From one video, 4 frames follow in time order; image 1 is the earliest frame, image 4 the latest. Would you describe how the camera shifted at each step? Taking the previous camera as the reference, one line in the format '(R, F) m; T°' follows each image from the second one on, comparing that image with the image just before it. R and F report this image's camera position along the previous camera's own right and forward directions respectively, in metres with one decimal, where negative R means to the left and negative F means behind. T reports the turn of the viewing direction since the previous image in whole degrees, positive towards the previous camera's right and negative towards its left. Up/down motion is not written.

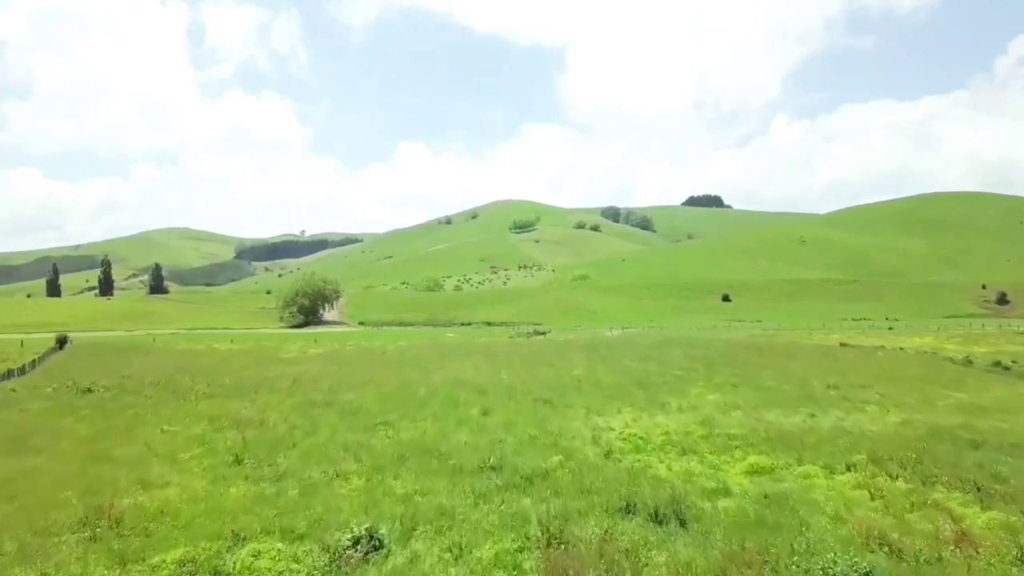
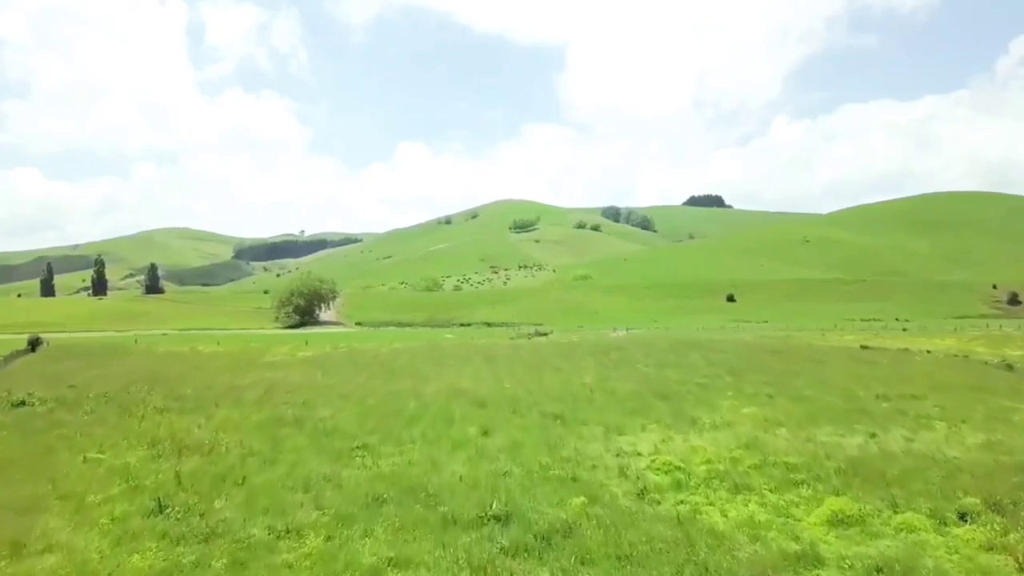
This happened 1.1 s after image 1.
(-0.2, +5.0) m; 0°
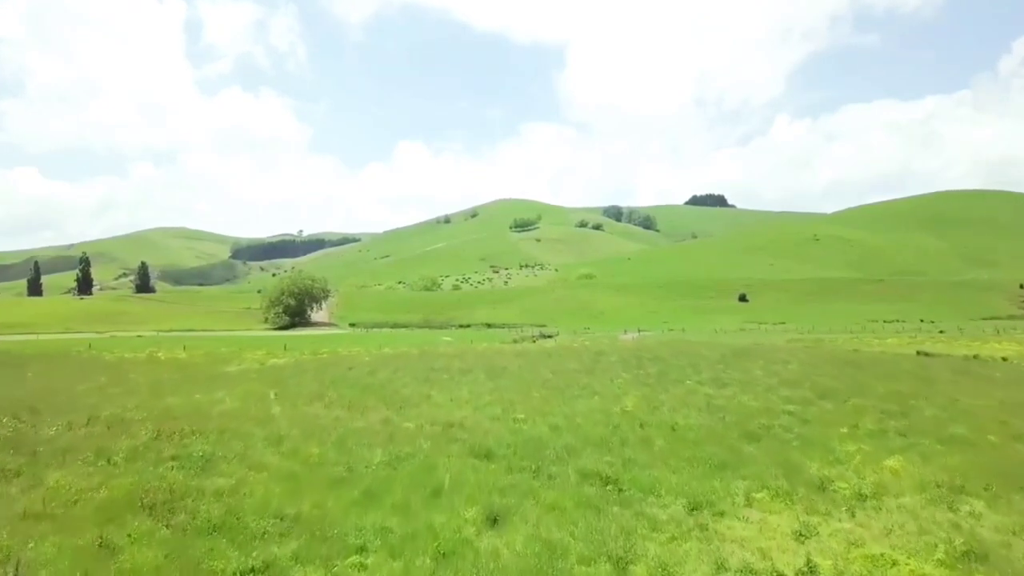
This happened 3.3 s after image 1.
(-0.7, +10.9) m; 0°
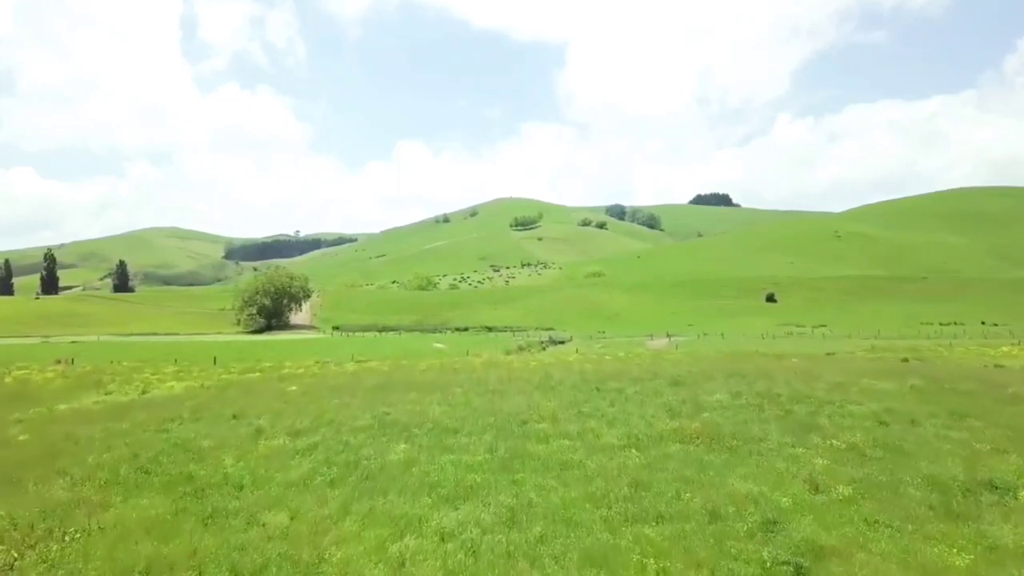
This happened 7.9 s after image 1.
(-1.1, +22.6) m; 0°
